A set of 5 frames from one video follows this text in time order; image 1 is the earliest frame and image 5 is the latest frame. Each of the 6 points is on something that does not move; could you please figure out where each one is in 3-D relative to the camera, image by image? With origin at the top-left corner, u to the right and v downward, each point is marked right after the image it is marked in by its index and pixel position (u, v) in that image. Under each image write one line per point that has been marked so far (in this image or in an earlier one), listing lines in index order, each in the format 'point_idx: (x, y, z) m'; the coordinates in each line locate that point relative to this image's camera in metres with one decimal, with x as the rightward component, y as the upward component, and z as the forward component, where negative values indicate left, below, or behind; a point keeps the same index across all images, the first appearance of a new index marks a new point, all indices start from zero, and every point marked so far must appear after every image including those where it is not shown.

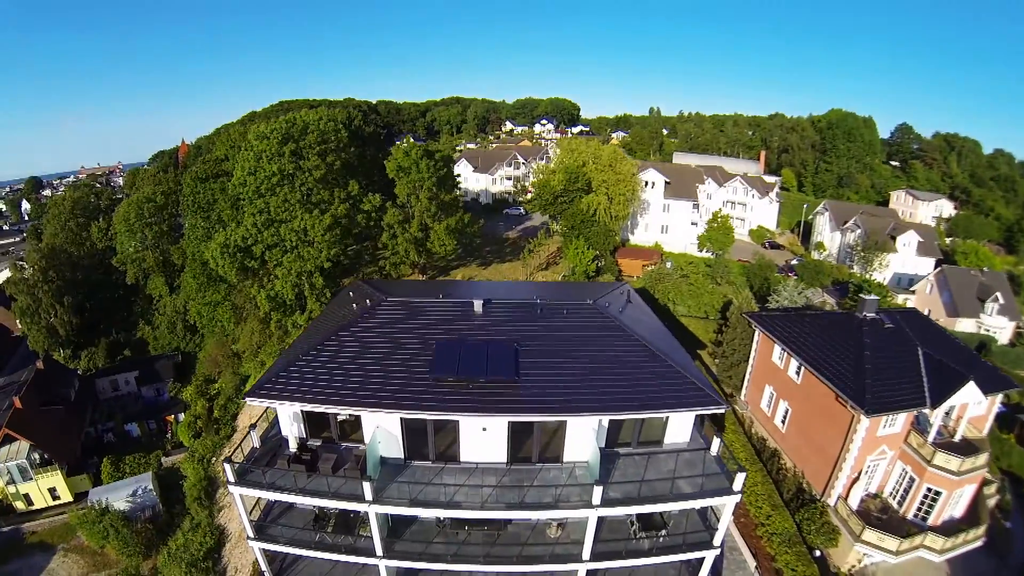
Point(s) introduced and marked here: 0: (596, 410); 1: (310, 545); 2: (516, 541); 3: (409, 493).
0: (+2.3, -4.0, +14.7) m
1: (-7.8, -9.2, +16.2) m
2: (-0.1, -9.5, +16.8) m
3: (-3.8, -6.8, +14.9) m
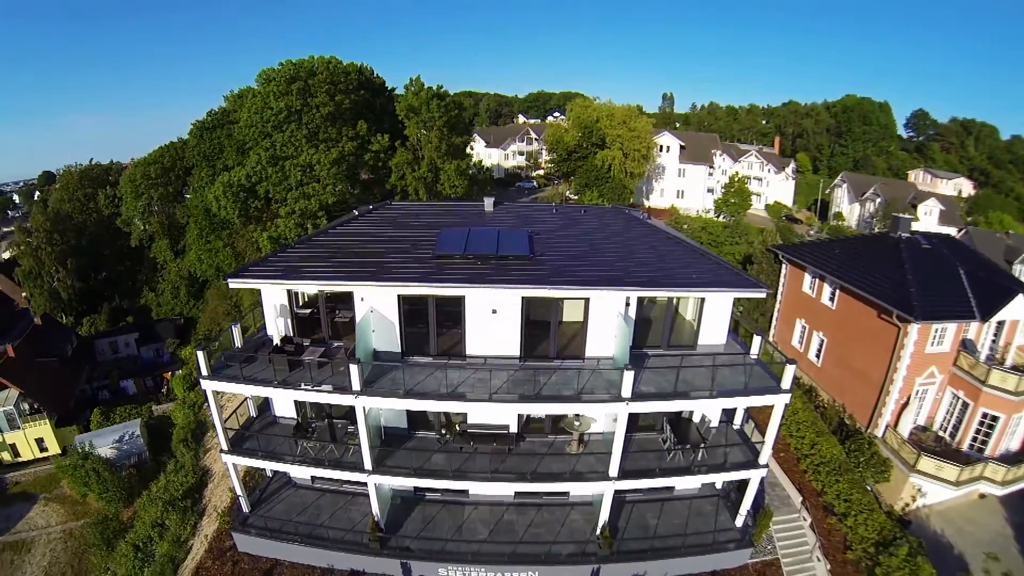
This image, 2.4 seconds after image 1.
0: (+2.8, 0.0, +13.5) m
1: (-7.2, -5.5, +14.8) m
2: (+0.5, -5.7, +15.3) m
3: (-3.2, -2.8, +13.6) m
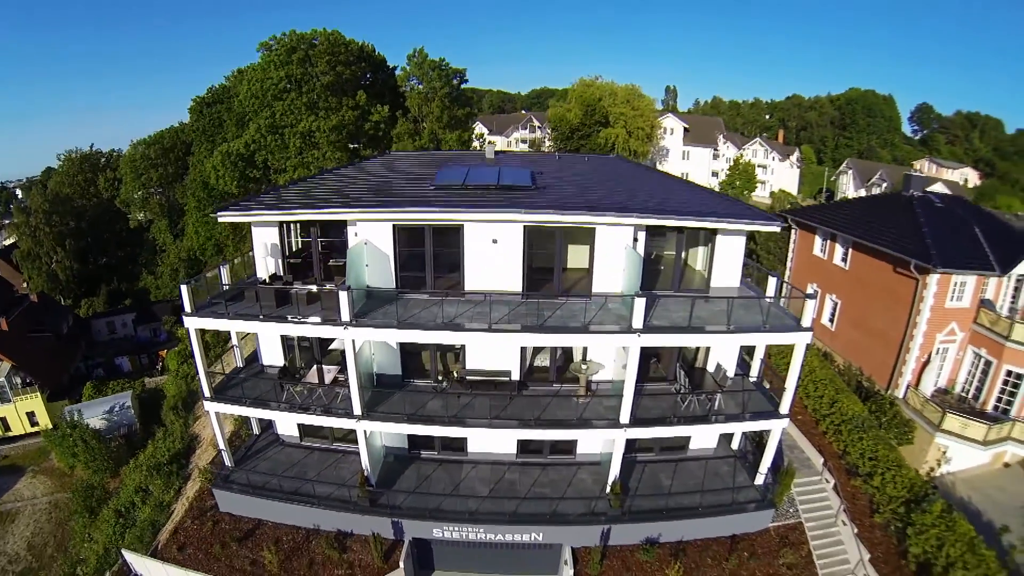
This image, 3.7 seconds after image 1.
0: (+2.9, +2.1, +12.9) m
1: (-7.0, -3.5, +14.0) m
2: (+0.7, -3.7, +14.5) m
3: (-3.1, -0.8, +13.0) m
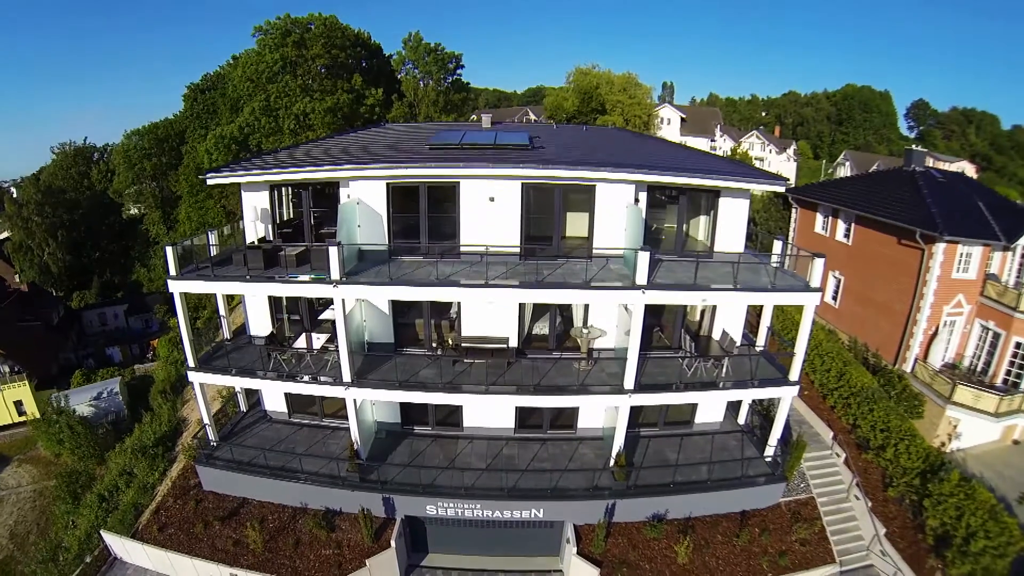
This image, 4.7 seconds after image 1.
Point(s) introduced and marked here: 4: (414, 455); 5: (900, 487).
0: (+2.8, +3.2, +12.6) m
1: (-7.0, -2.5, +13.5) m
2: (+0.7, -2.6, +14.0) m
3: (-3.1, +0.3, +12.5) m
4: (-3.0, -5.4, +15.0) m
5: (+13.0, -6.7, +15.6) m
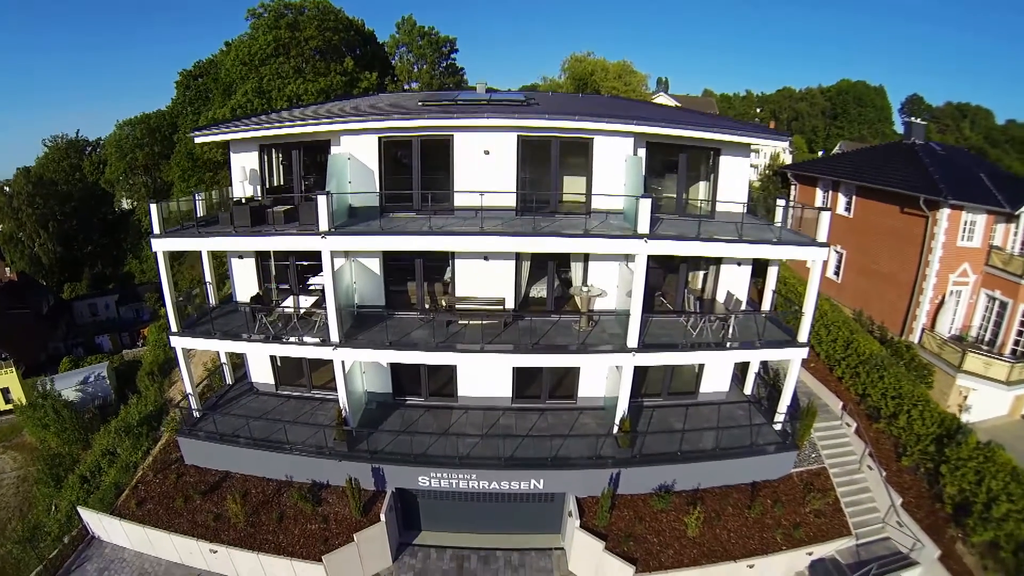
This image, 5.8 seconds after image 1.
0: (+2.7, +4.5, +12.3) m
1: (-7.1, -1.3, +13.1) m
2: (+0.6, -1.4, +13.5) m
3: (-3.2, +1.5, +12.1) m
4: (-3.0, -4.3, +14.5) m
5: (+13.0, -5.4, +15.1) m
